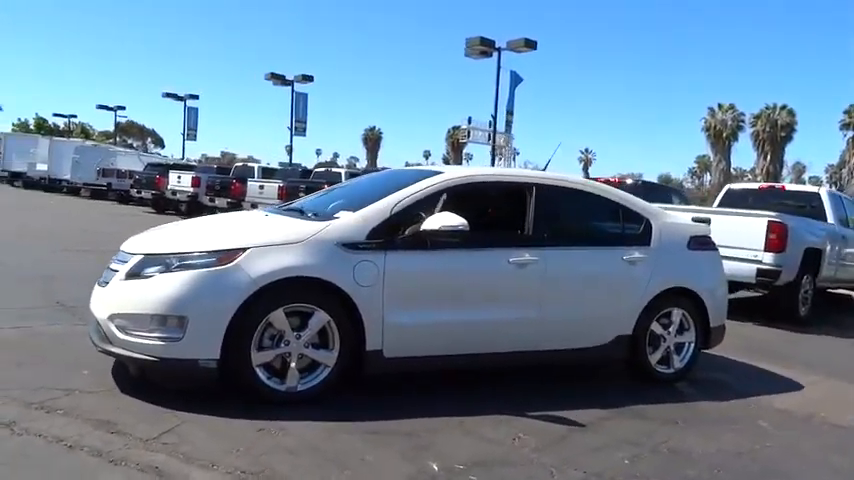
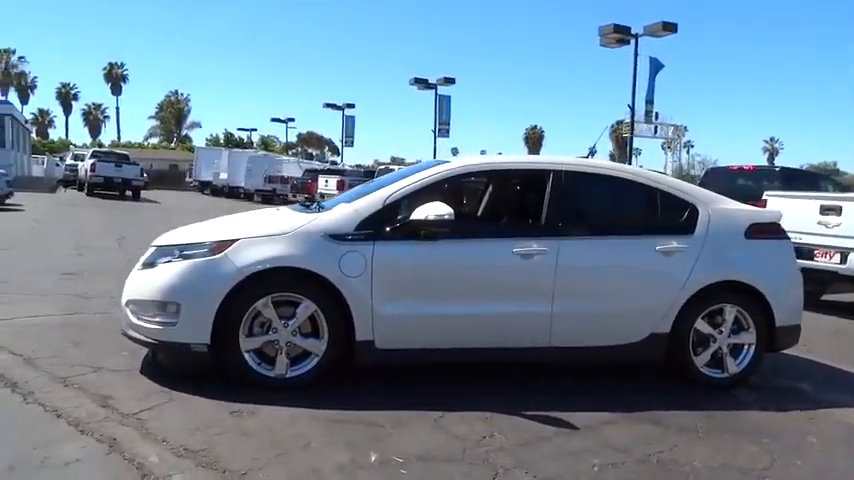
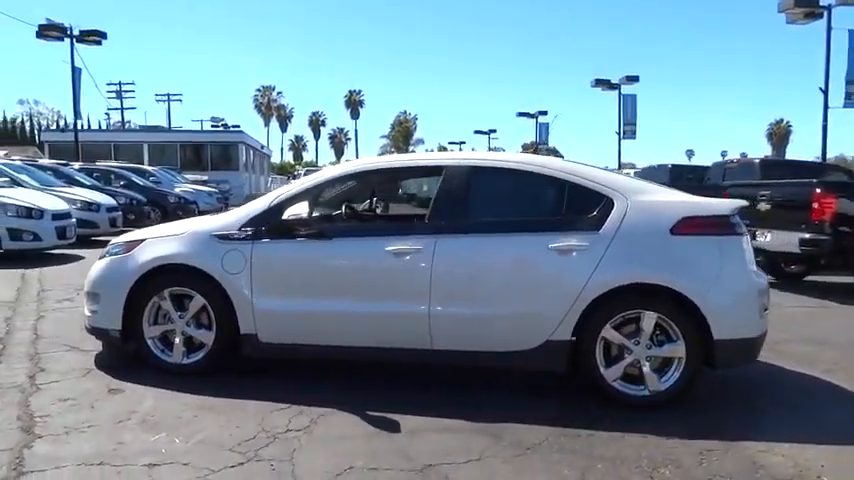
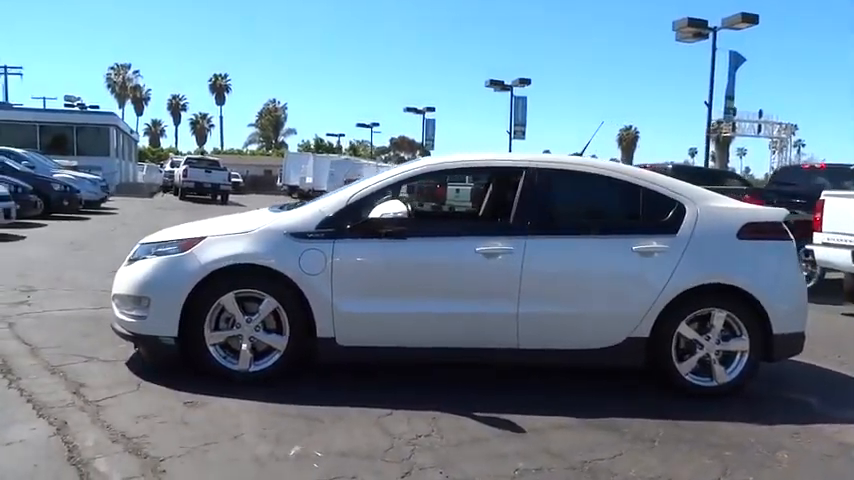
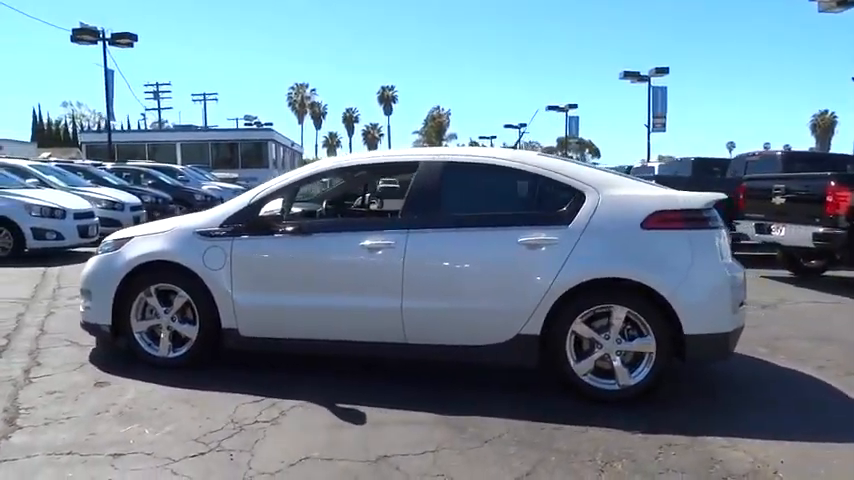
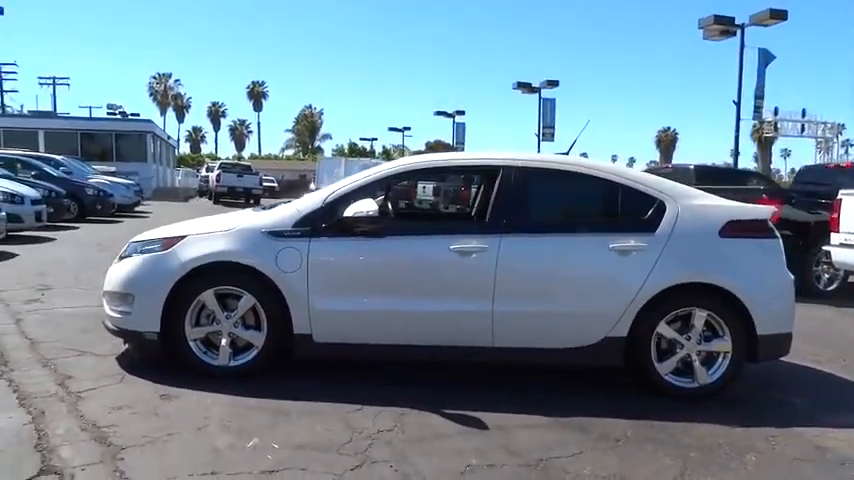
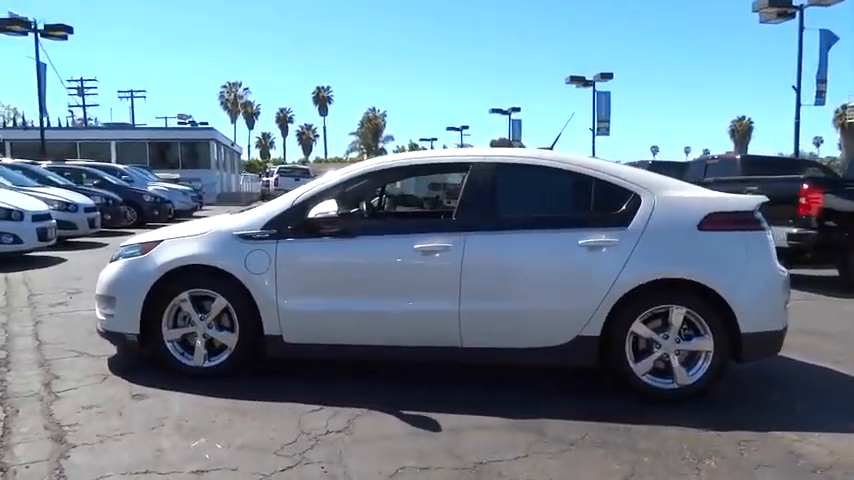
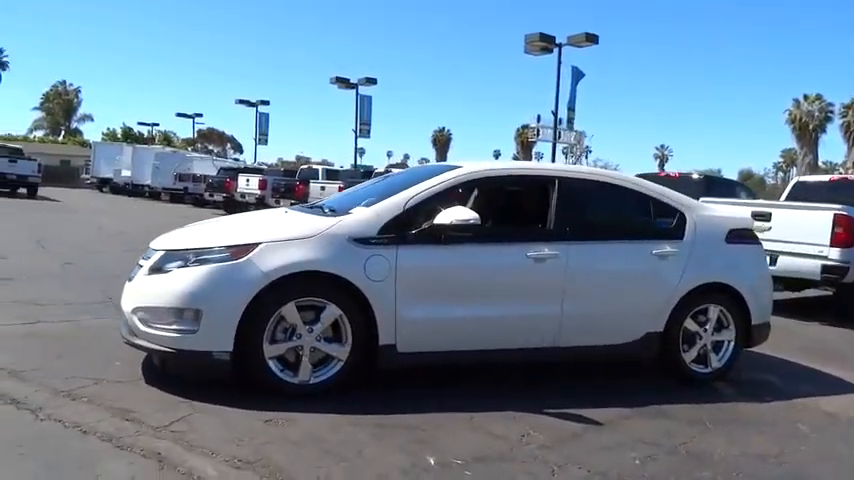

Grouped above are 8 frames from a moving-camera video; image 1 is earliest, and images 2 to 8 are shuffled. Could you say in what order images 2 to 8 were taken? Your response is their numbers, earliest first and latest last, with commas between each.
8, 2, 4, 6, 7, 3, 5
